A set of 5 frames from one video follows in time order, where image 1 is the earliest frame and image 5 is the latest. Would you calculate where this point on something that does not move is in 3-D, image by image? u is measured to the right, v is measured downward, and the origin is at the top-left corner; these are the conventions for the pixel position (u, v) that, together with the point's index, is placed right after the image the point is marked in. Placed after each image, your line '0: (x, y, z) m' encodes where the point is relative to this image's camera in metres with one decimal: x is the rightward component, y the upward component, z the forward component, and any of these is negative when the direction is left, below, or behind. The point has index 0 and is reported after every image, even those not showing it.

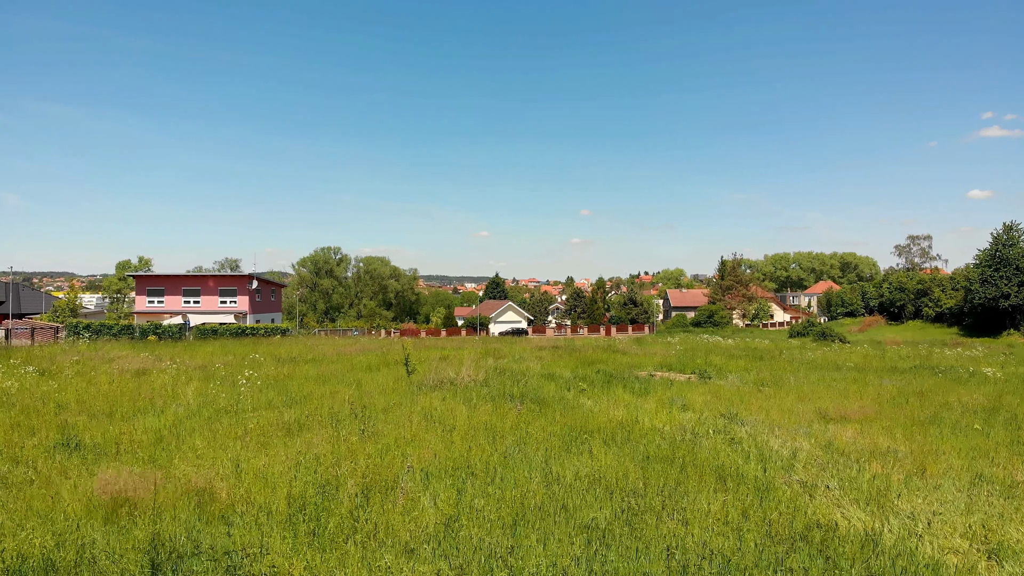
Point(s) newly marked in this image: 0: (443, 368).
0: (-1.9, -2.2, +12.8) m
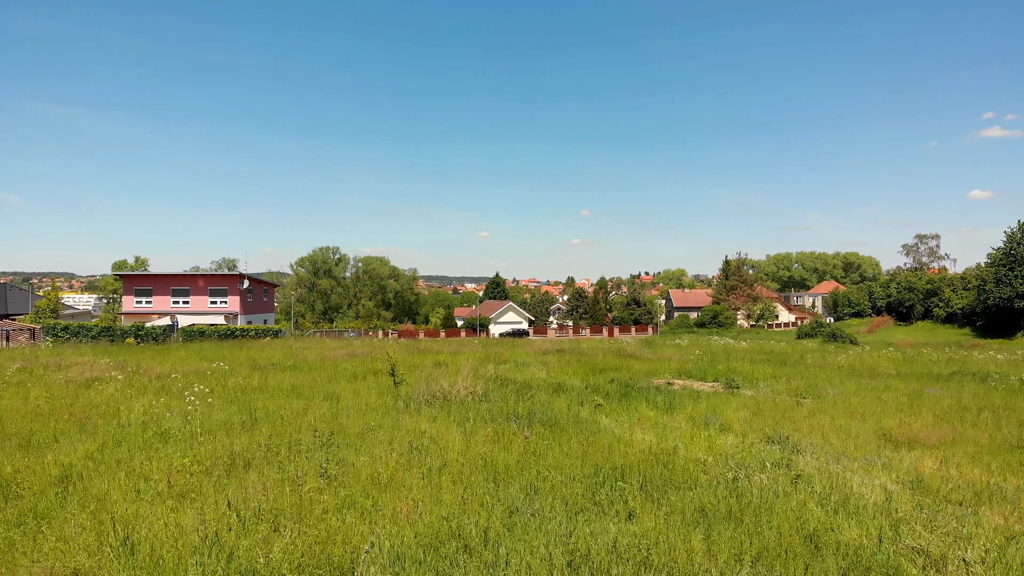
0: (-1.8, -2.2, +11.2) m
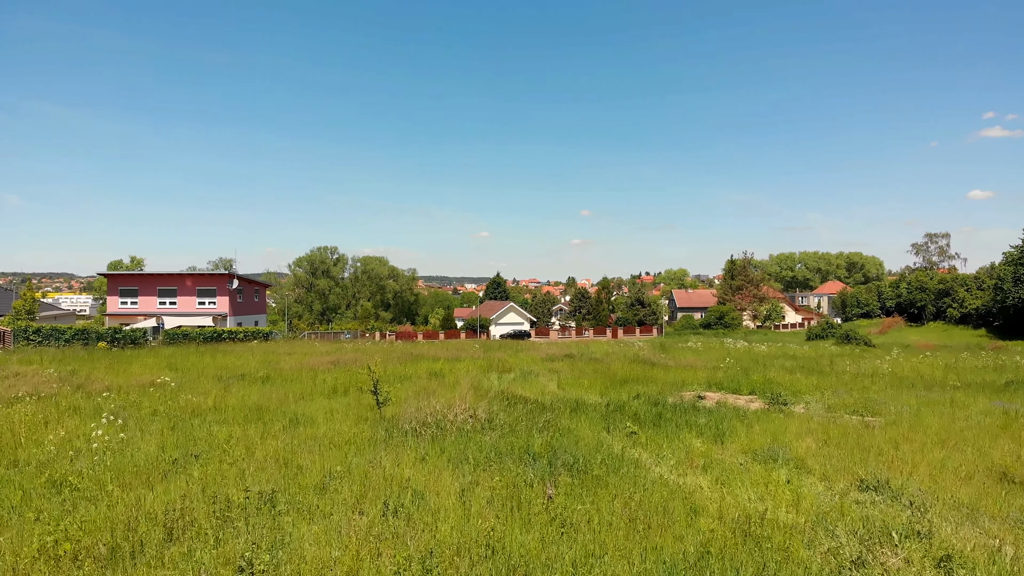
0: (-1.6, -2.1, +9.4) m
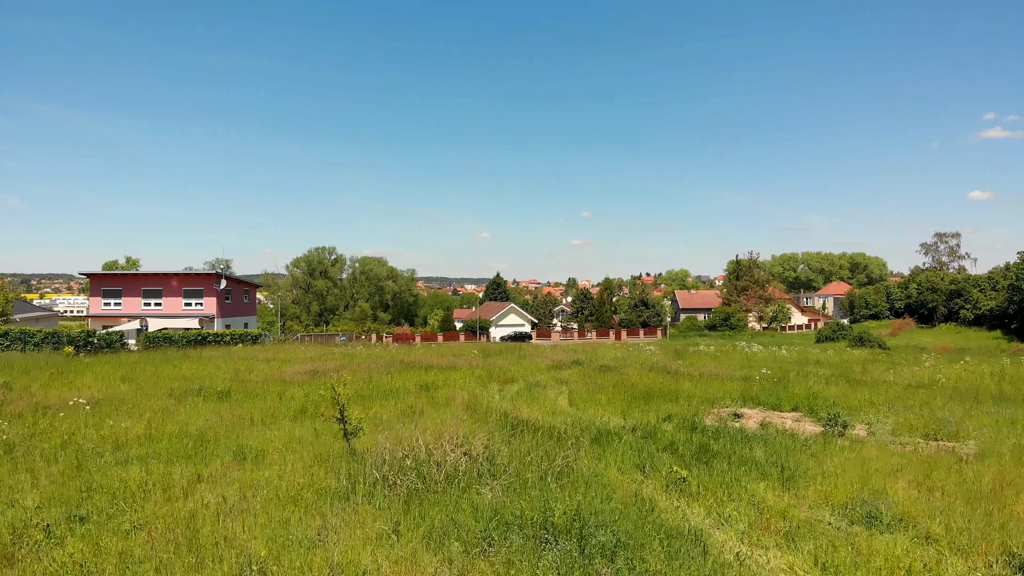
0: (-1.5, -2.1, +7.6) m
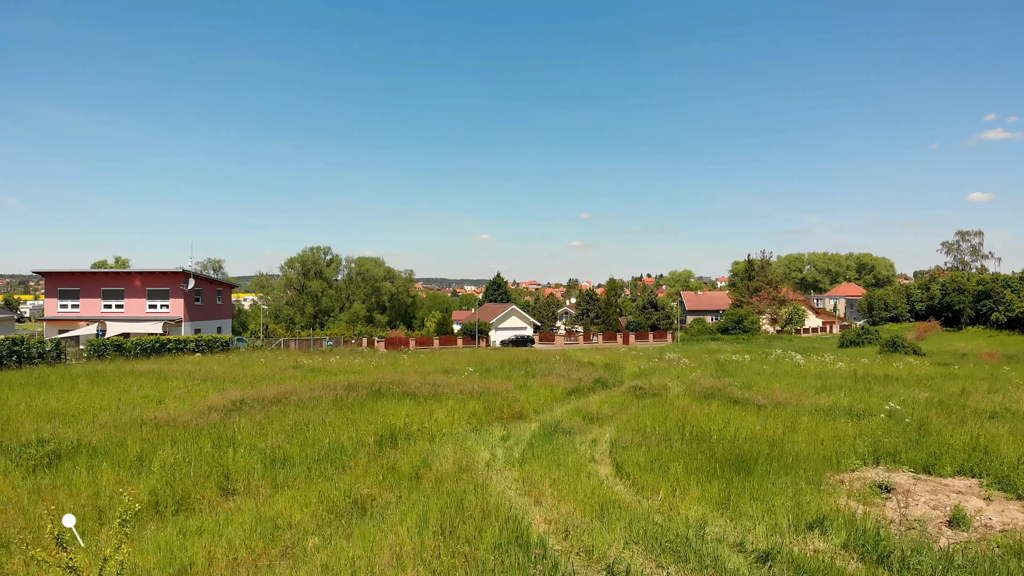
0: (-1.4, -2.1, +3.7) m
